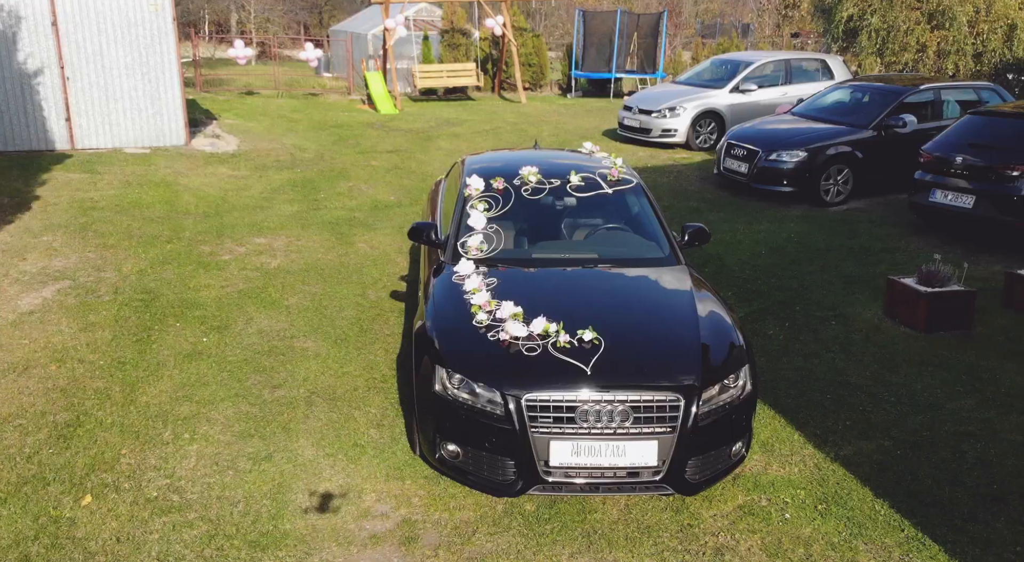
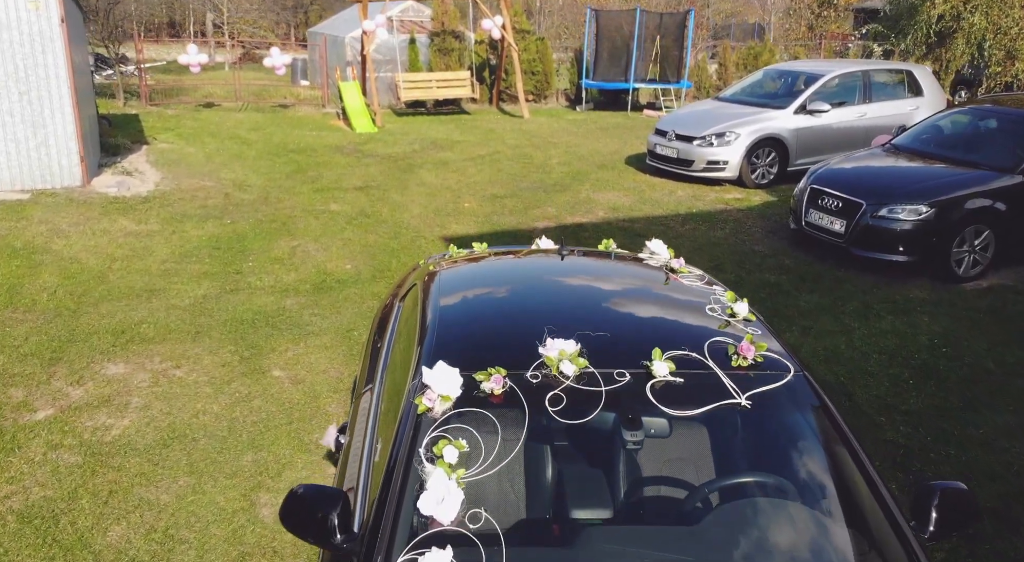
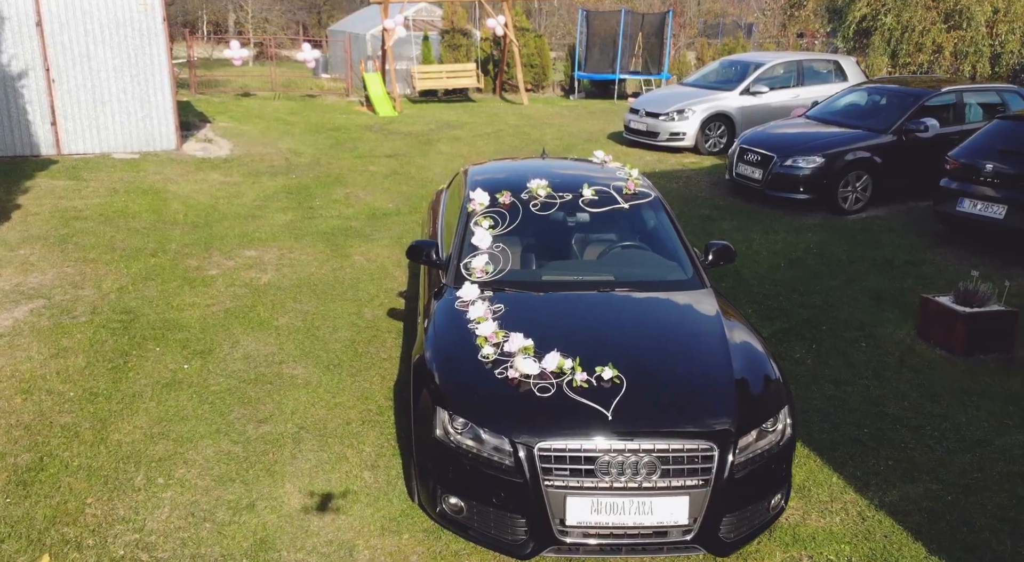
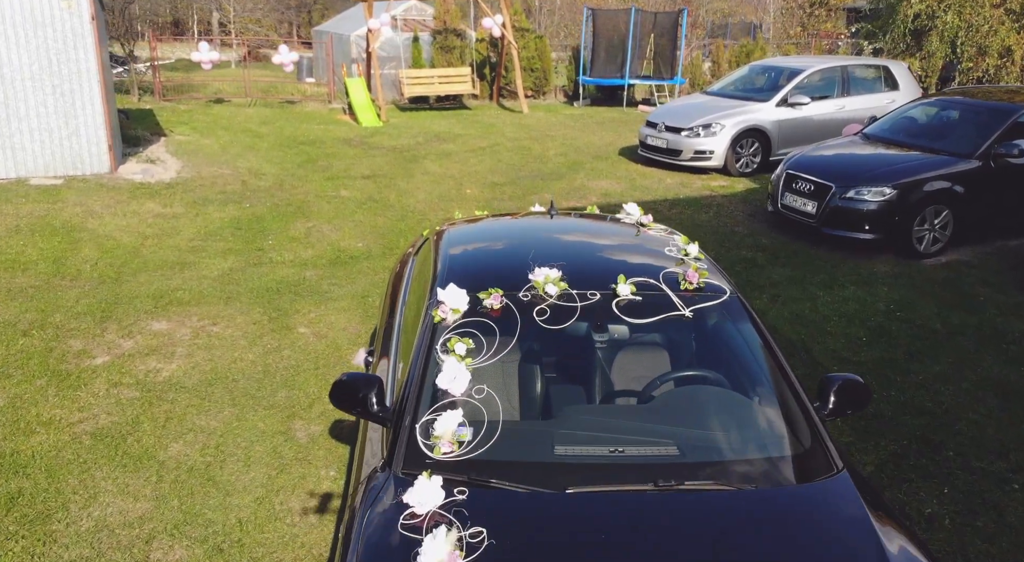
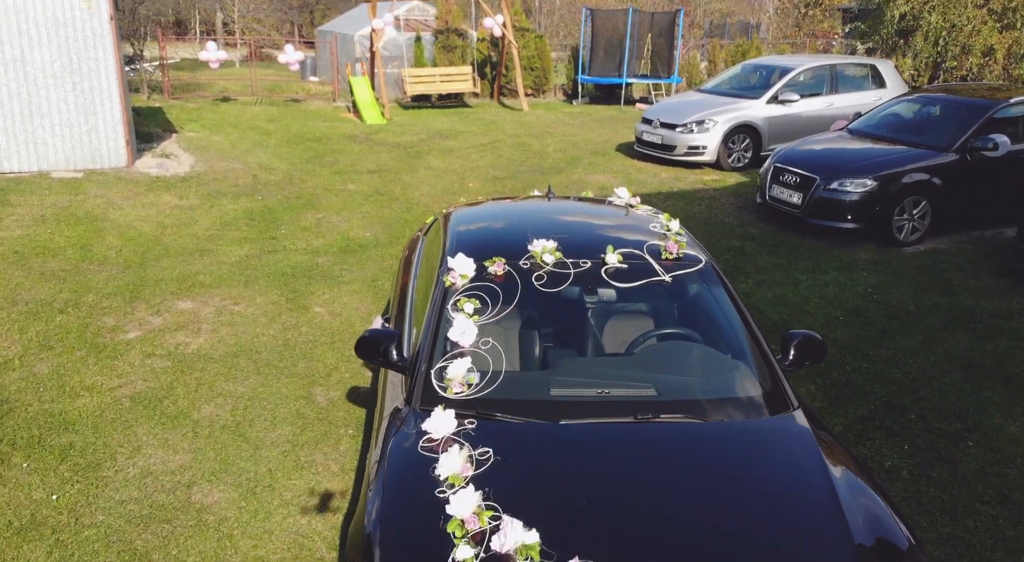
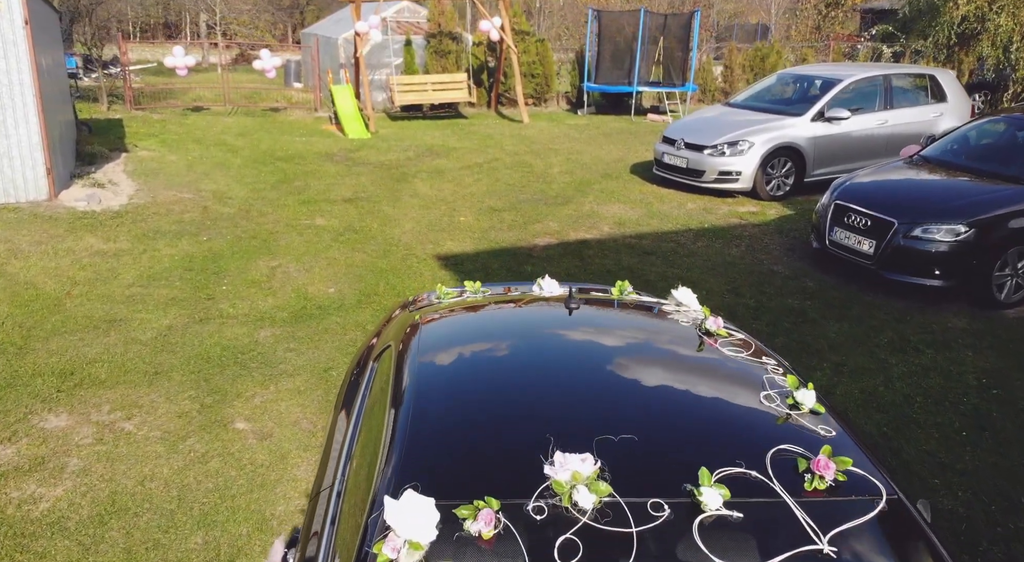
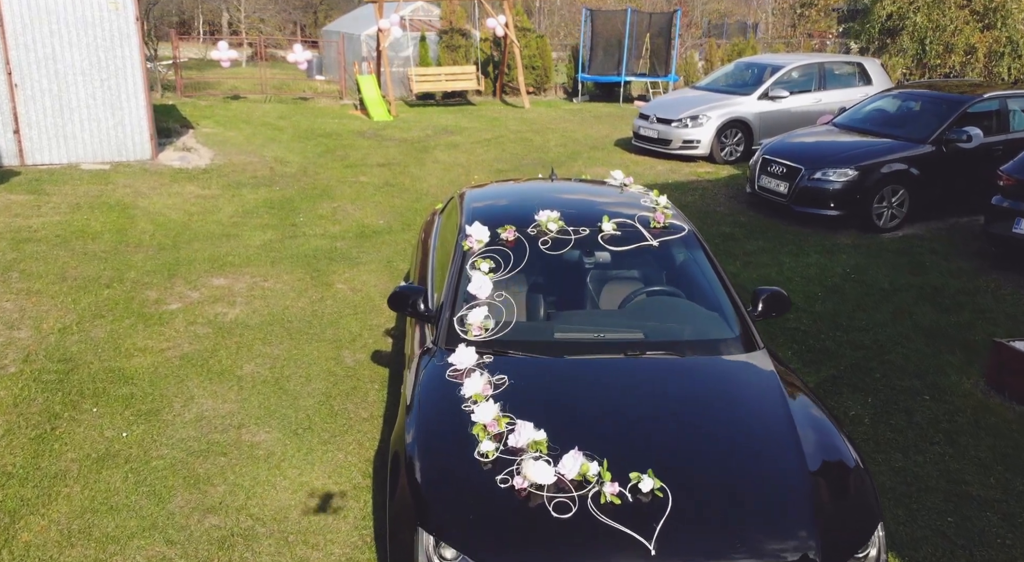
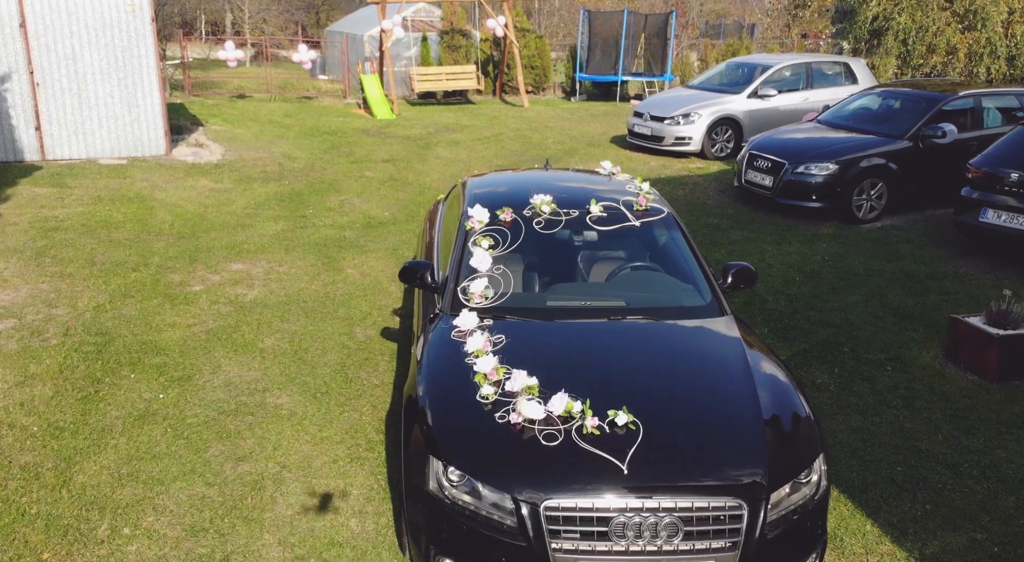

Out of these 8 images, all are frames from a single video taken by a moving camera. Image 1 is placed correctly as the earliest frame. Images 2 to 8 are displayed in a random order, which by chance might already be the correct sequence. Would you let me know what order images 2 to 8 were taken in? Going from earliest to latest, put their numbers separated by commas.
3, 8, 7, 5, 4, 2, 6
